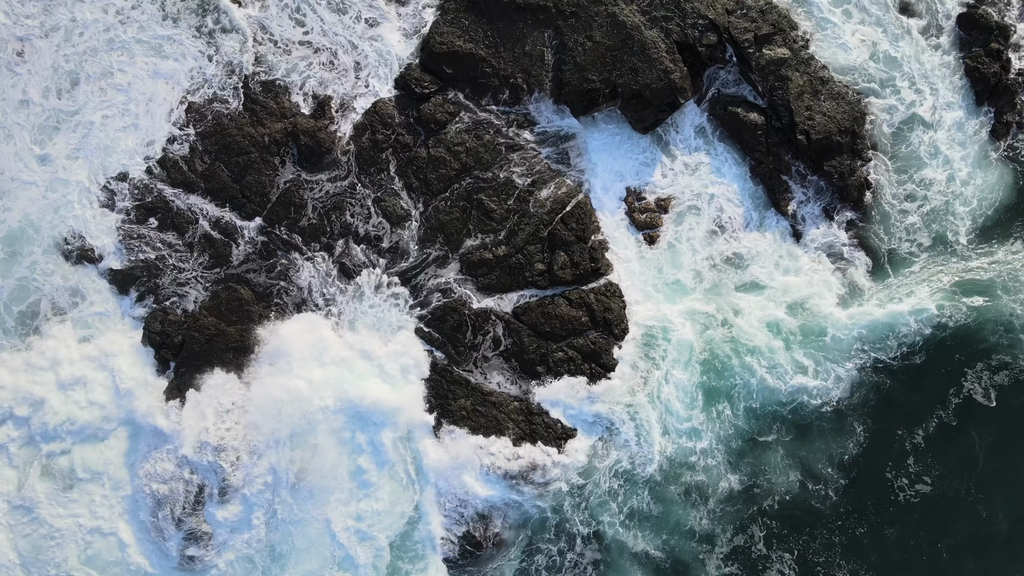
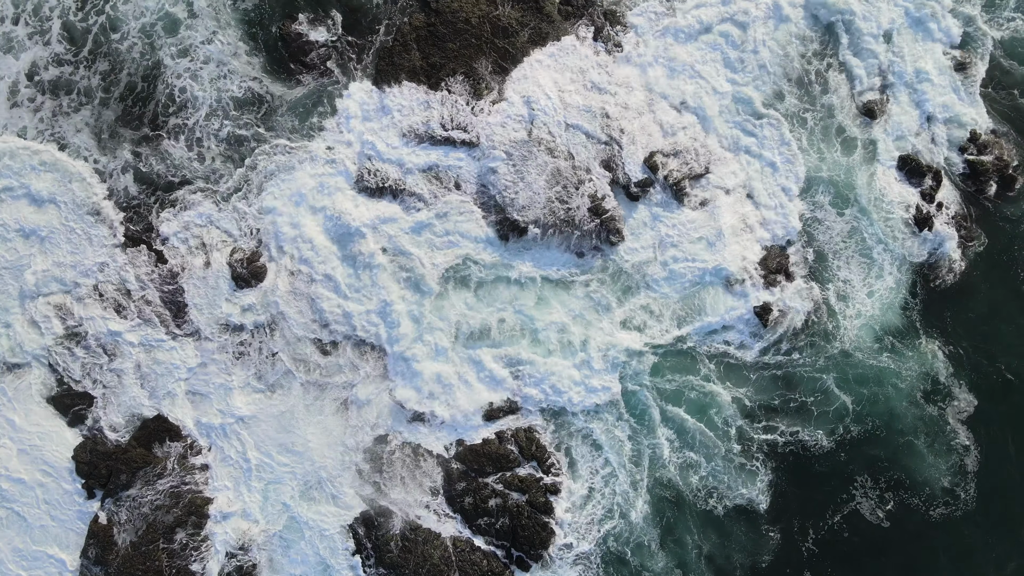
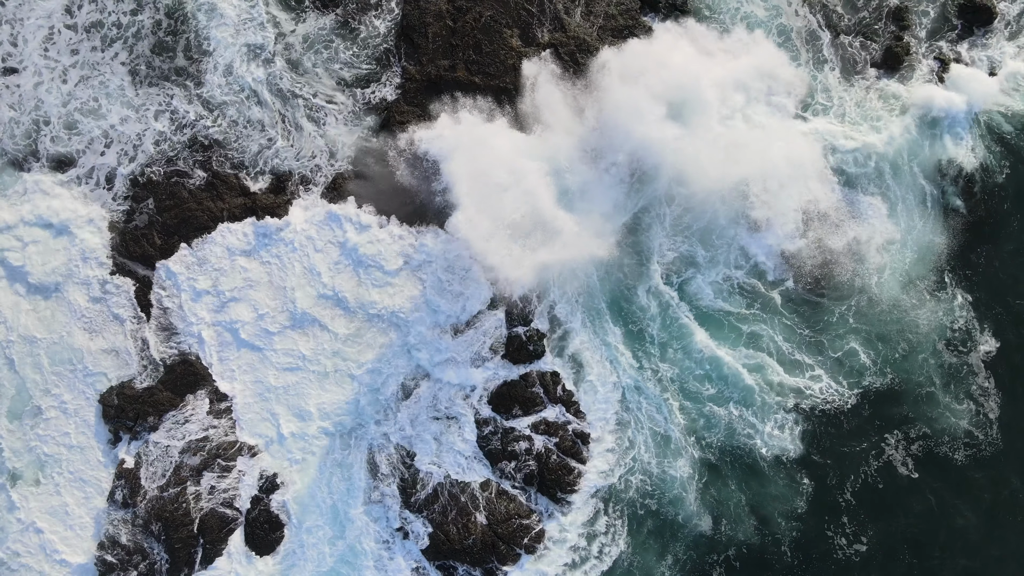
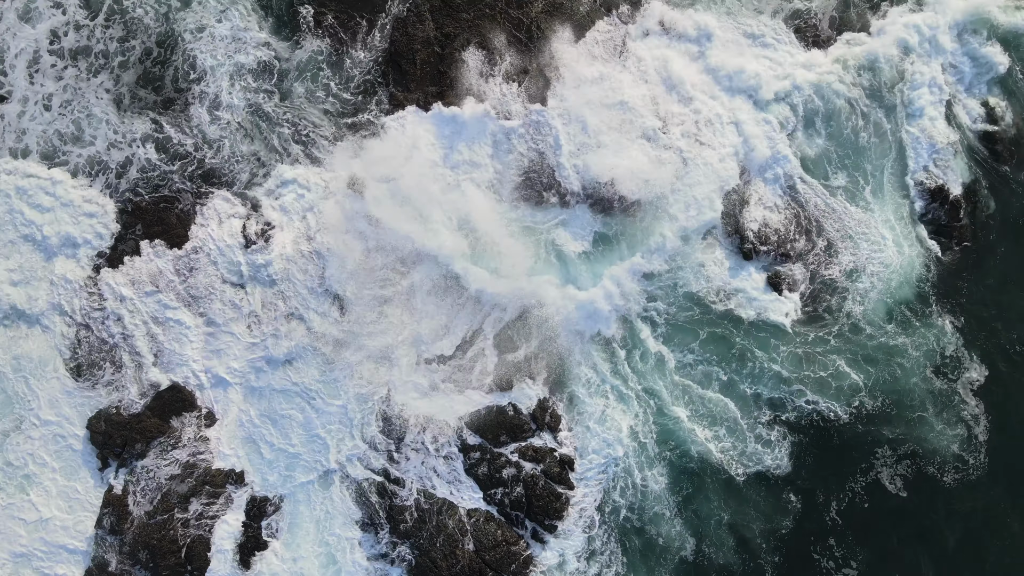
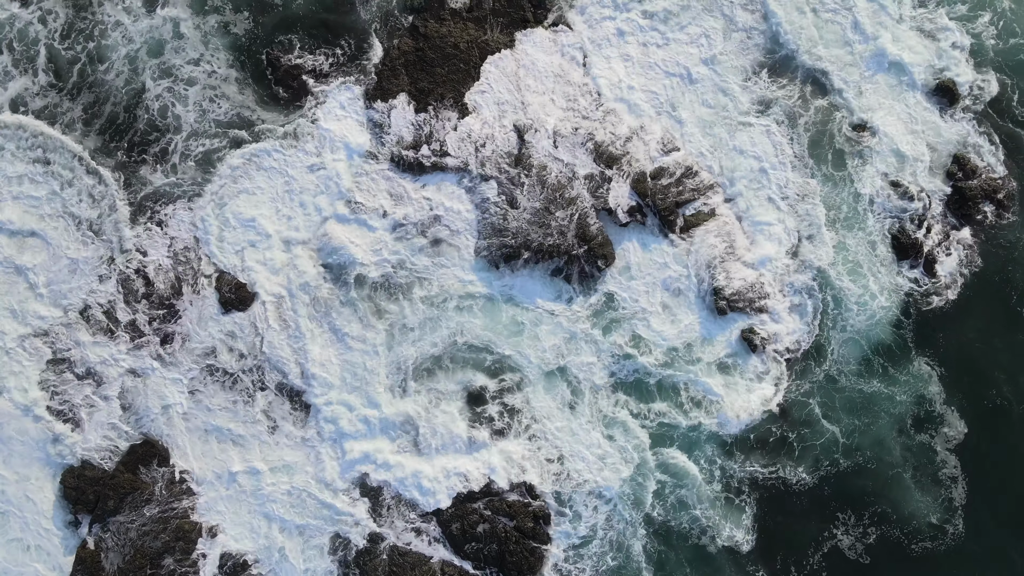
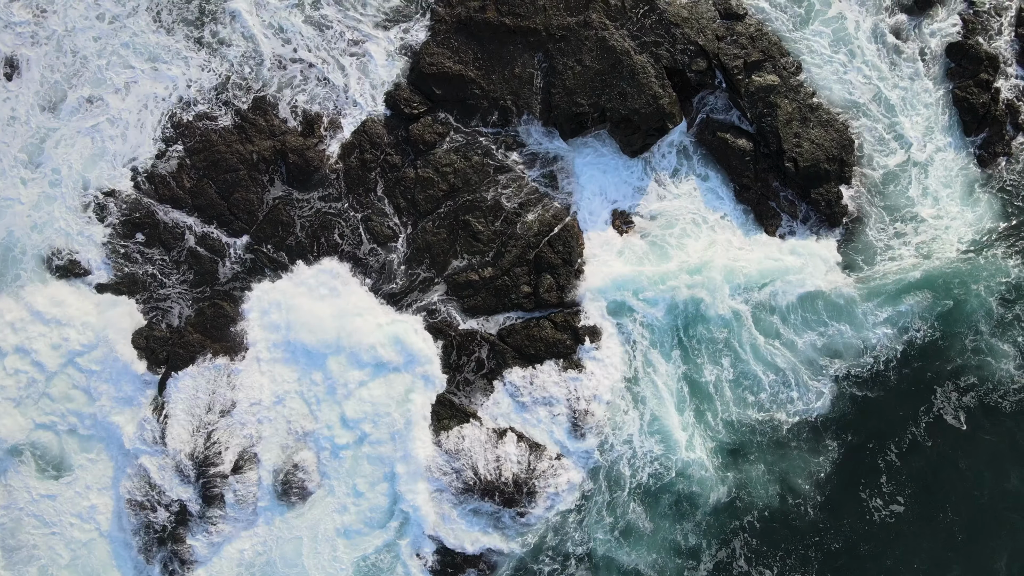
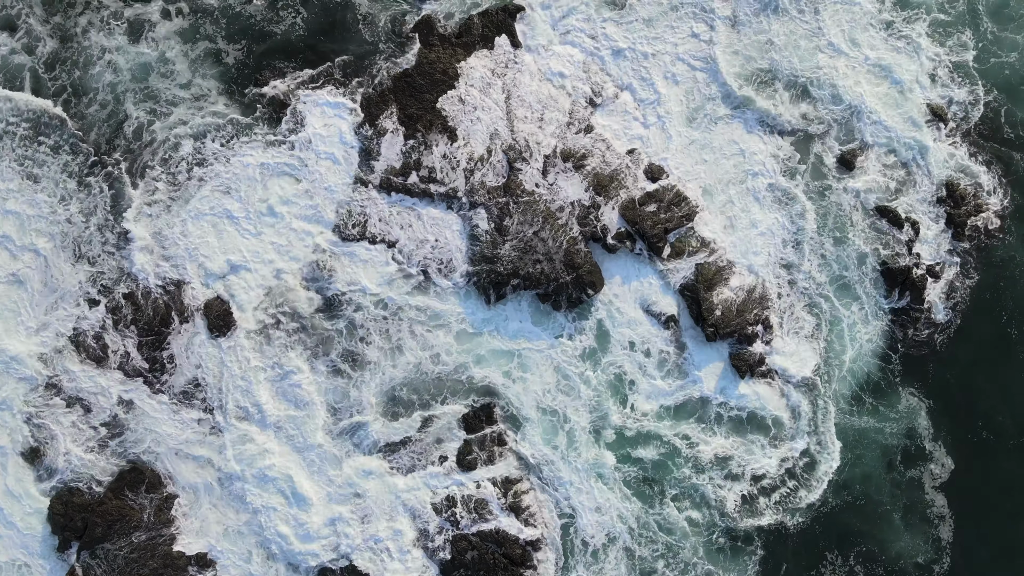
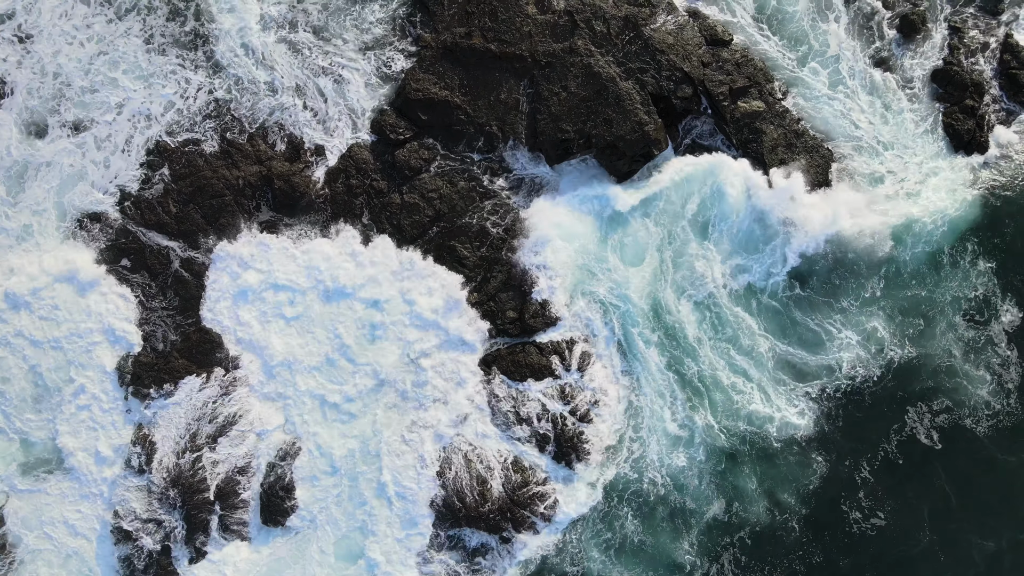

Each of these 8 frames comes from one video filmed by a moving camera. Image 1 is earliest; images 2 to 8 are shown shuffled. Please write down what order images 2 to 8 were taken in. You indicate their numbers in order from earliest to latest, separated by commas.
6, 8, 3, 4, 2, 5, 7
